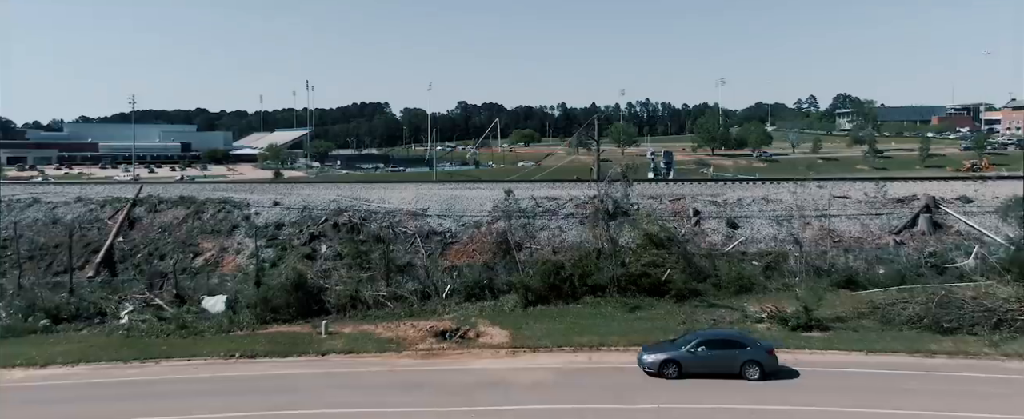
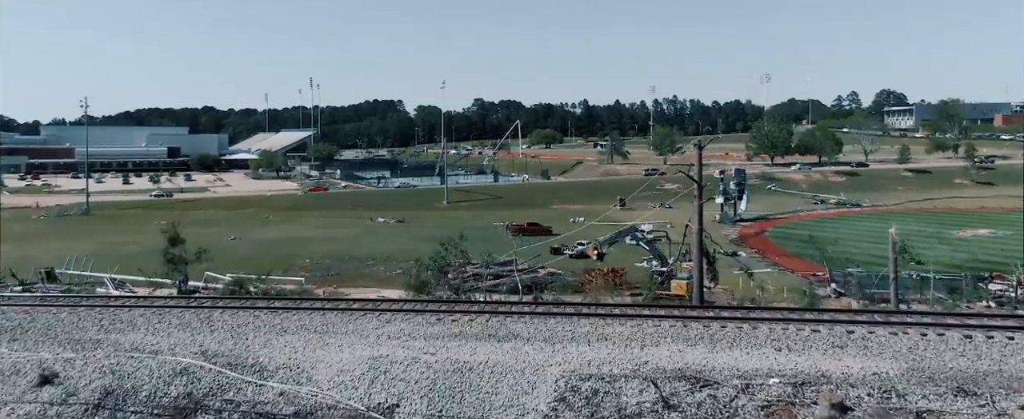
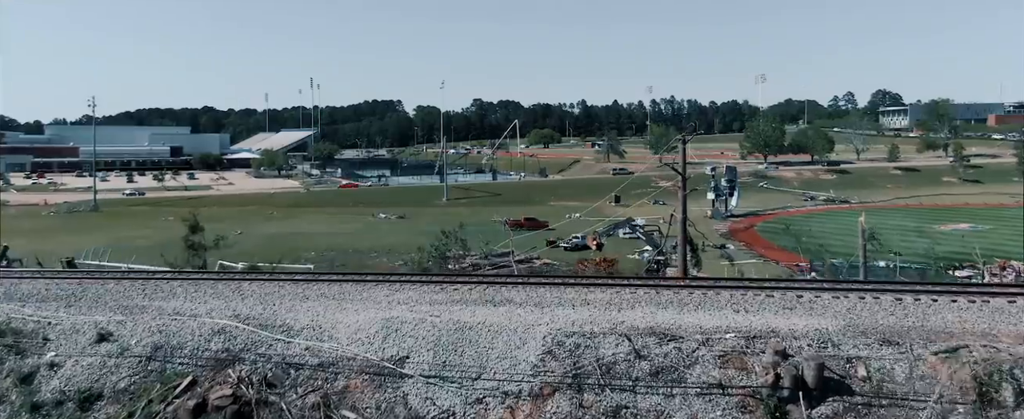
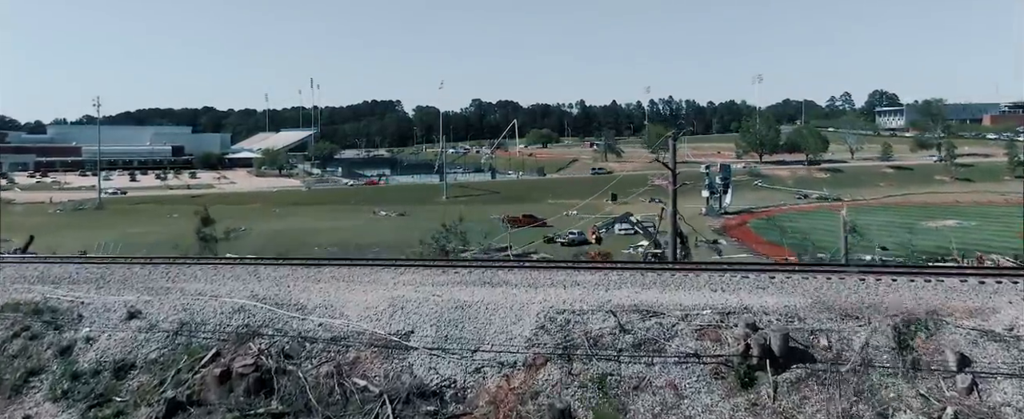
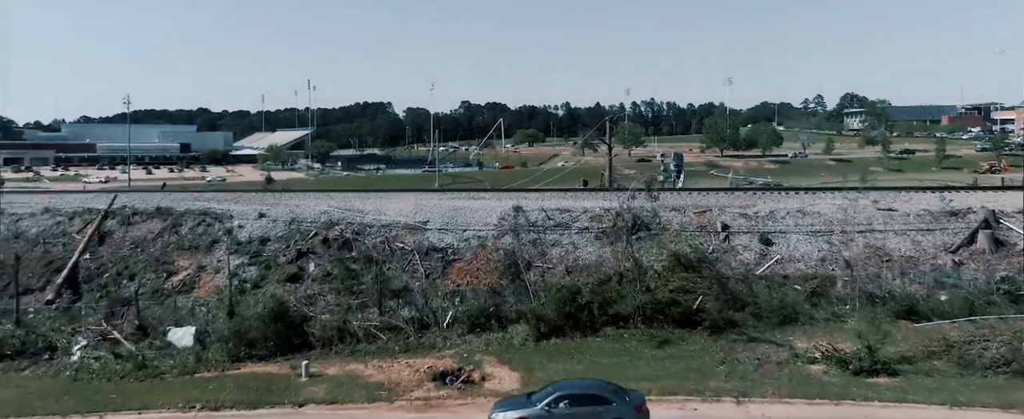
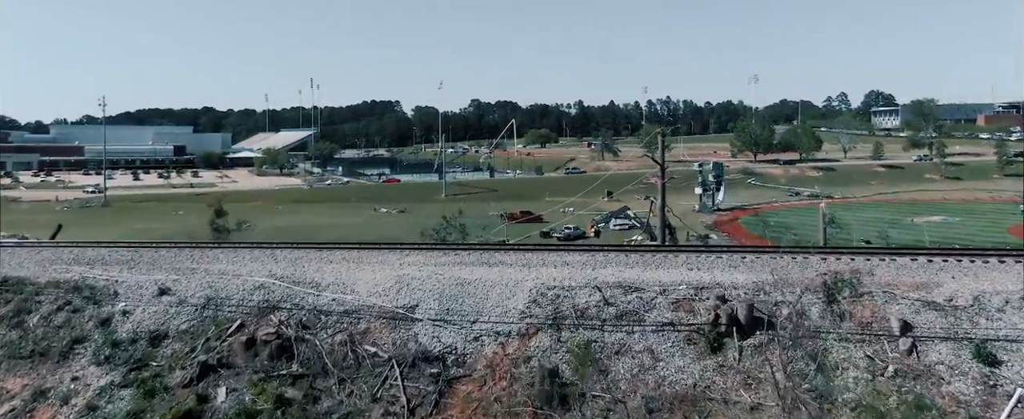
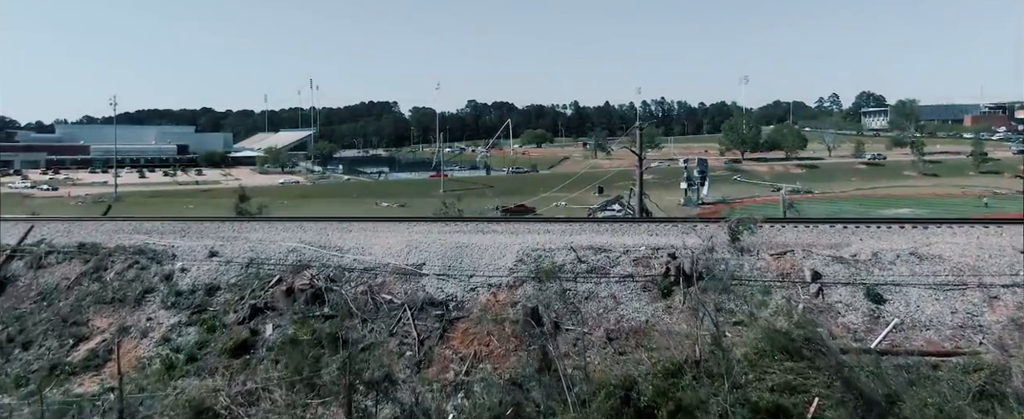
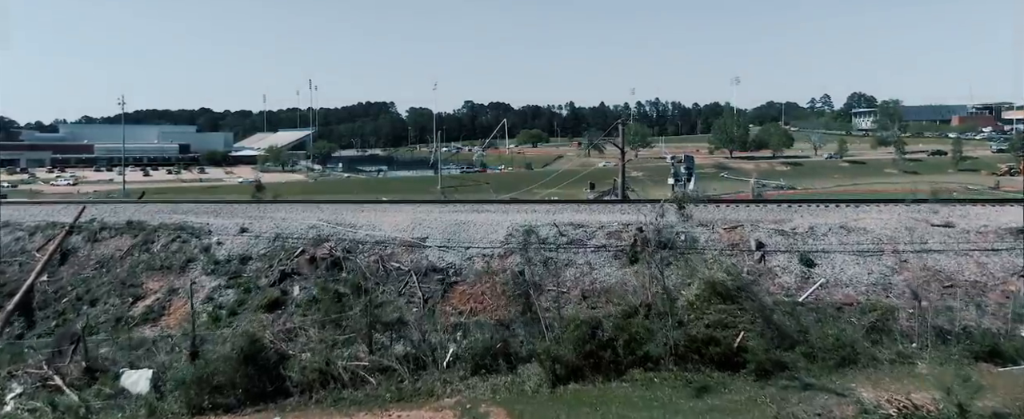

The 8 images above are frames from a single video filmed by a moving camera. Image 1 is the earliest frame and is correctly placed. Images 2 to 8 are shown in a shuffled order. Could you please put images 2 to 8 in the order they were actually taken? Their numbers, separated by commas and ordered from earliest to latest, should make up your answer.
5, 8, 7, 6, 4, 3, 2
